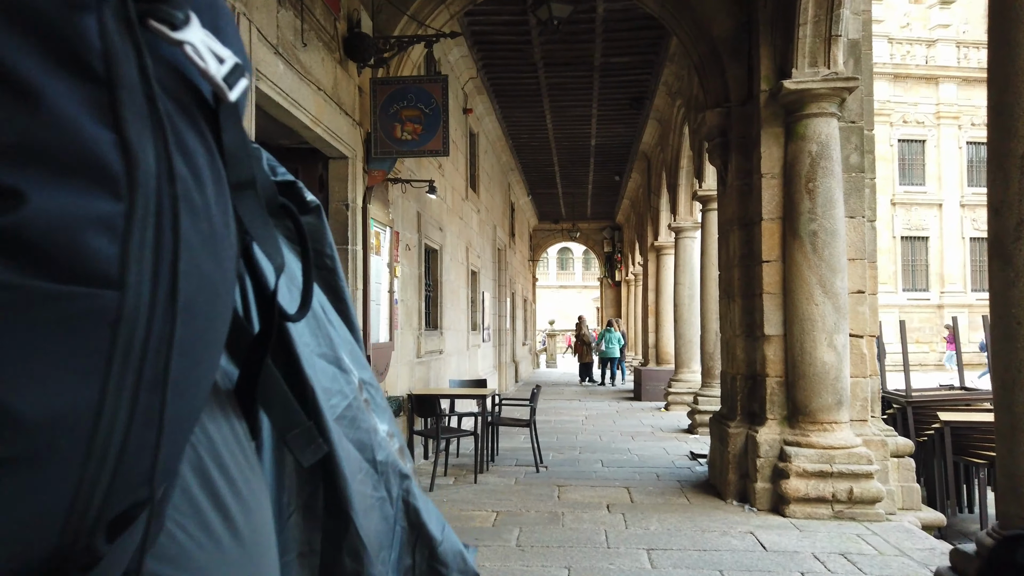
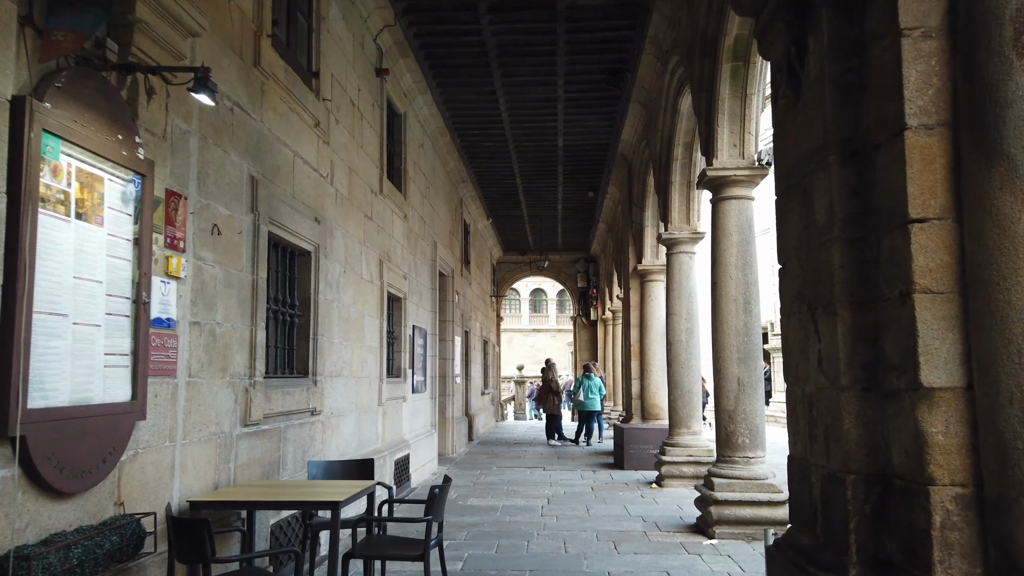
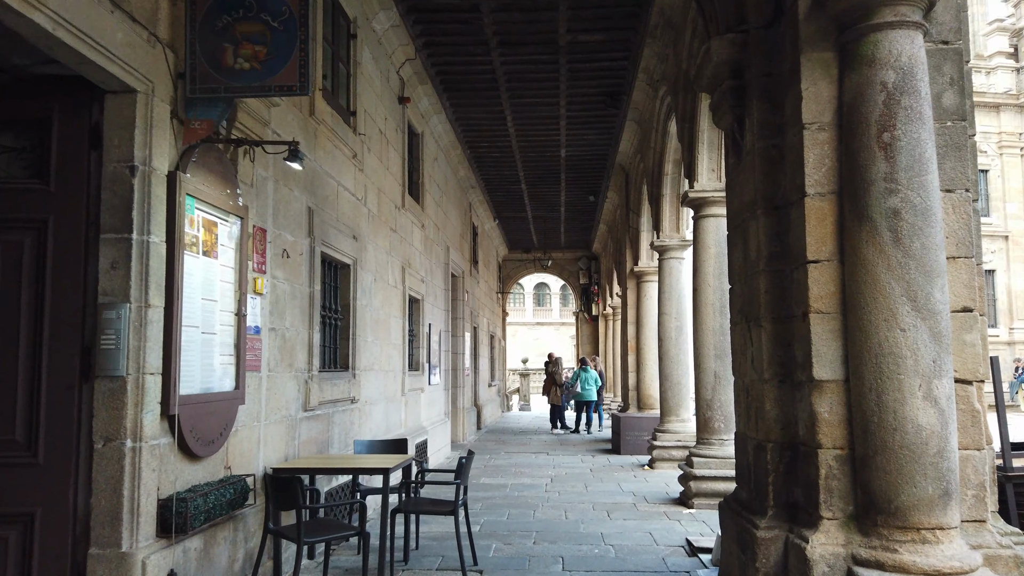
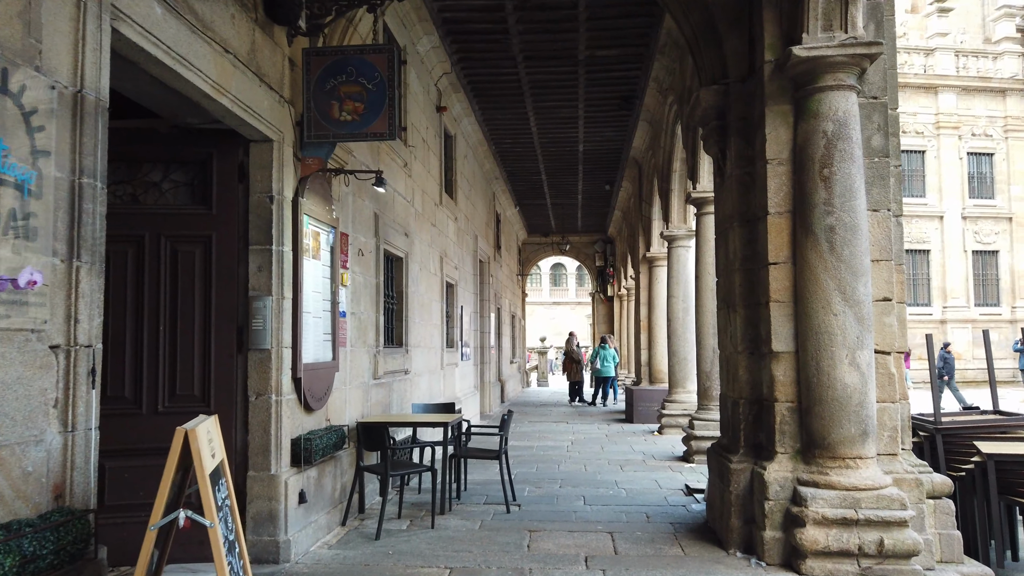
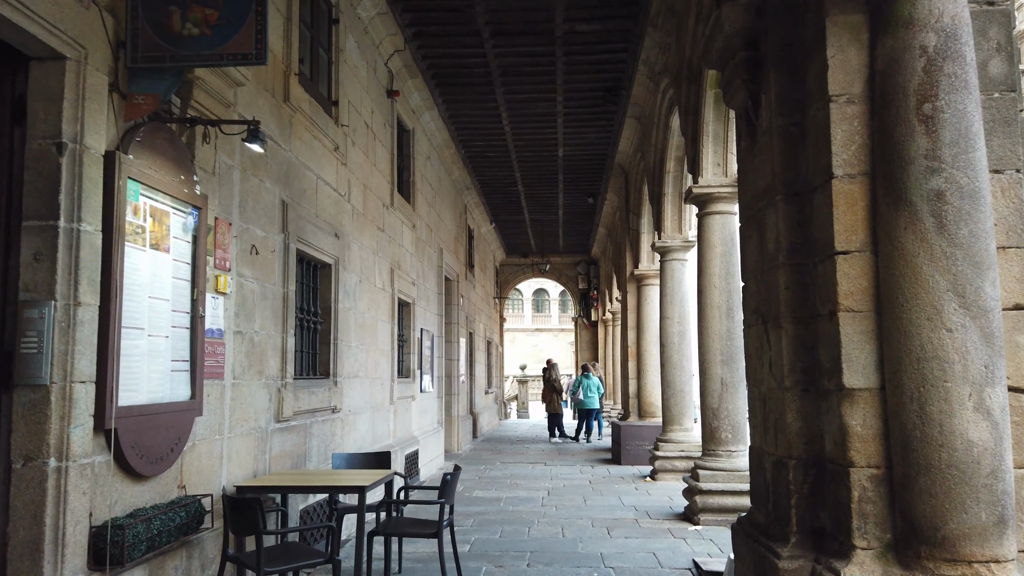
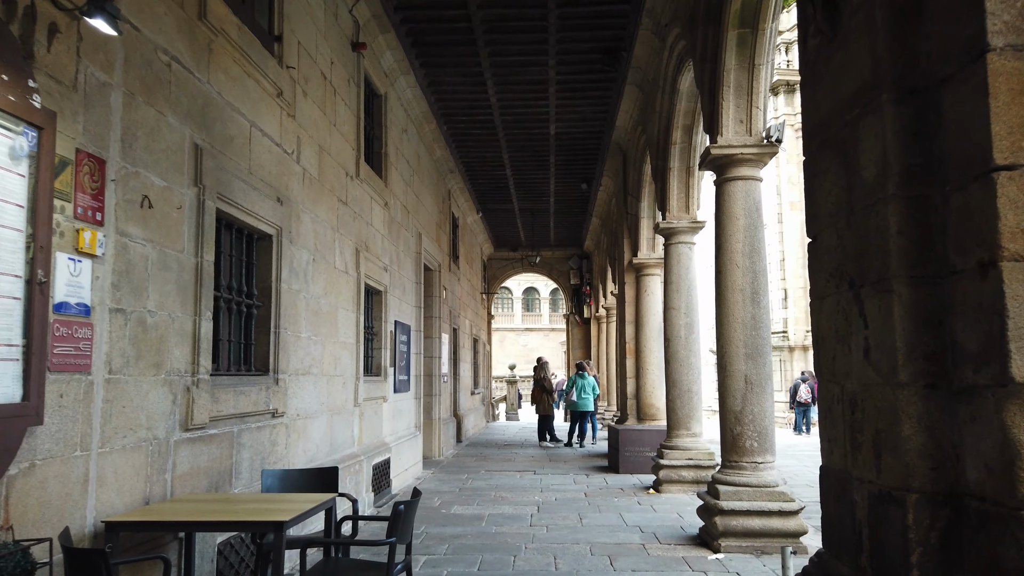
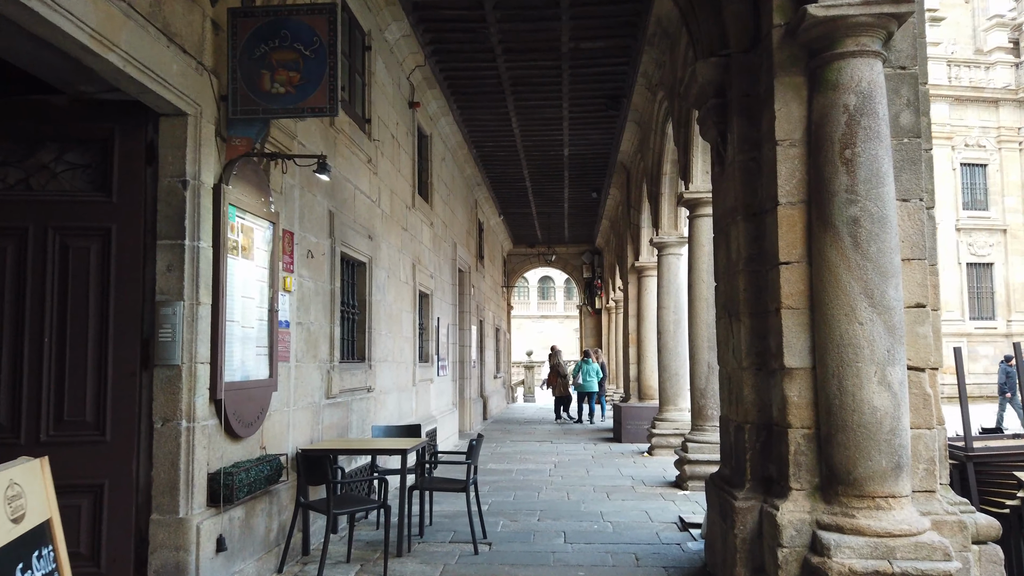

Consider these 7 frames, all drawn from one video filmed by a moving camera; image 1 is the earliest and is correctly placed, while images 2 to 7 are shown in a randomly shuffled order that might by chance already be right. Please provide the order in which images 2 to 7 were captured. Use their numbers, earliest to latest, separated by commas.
4, 7, 3, 5, 2, 6
